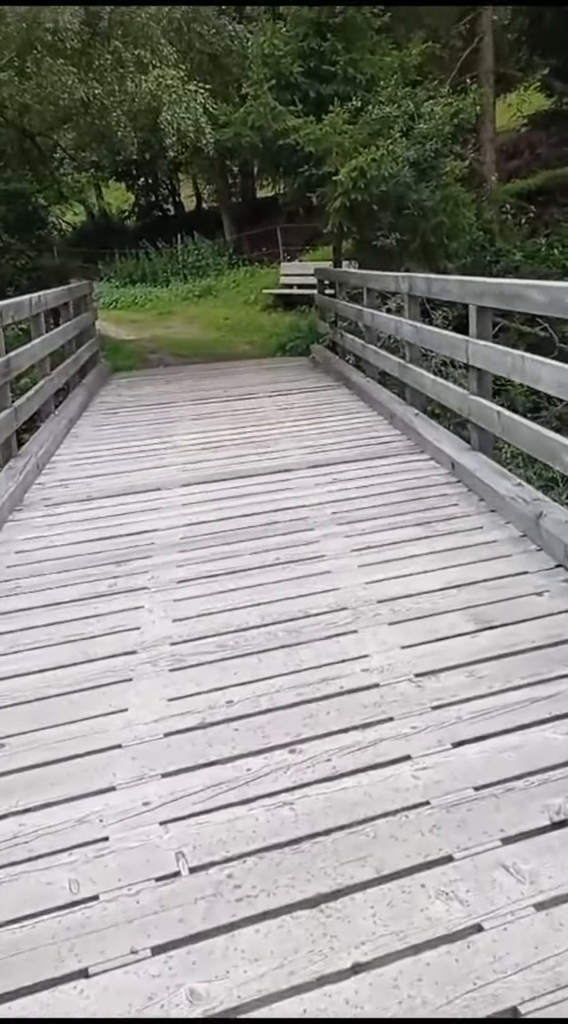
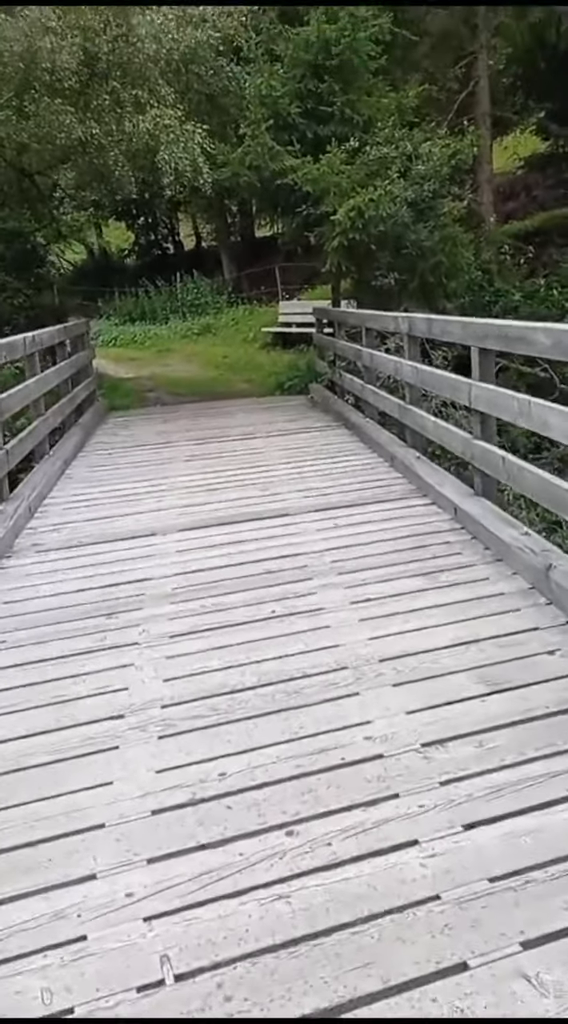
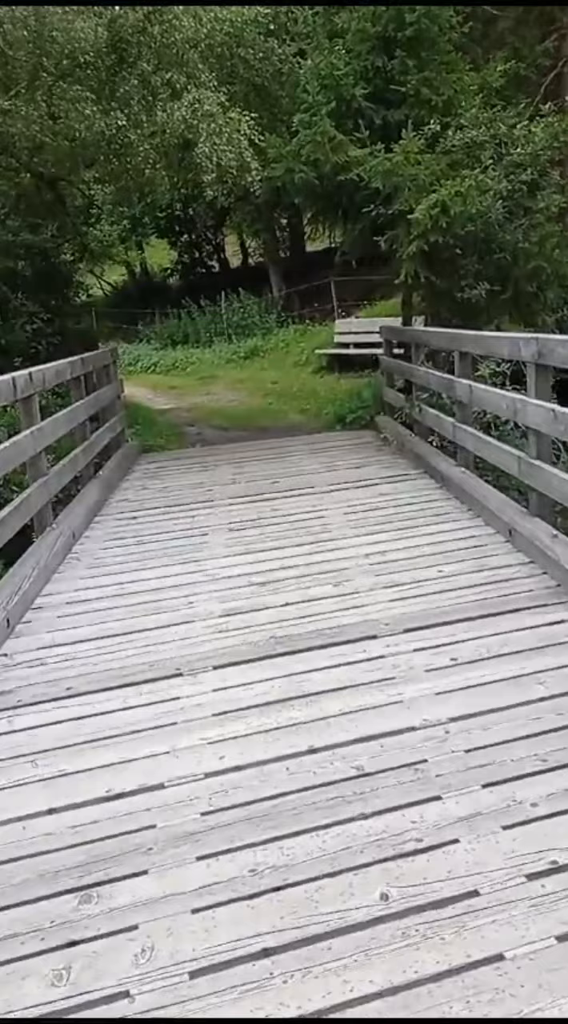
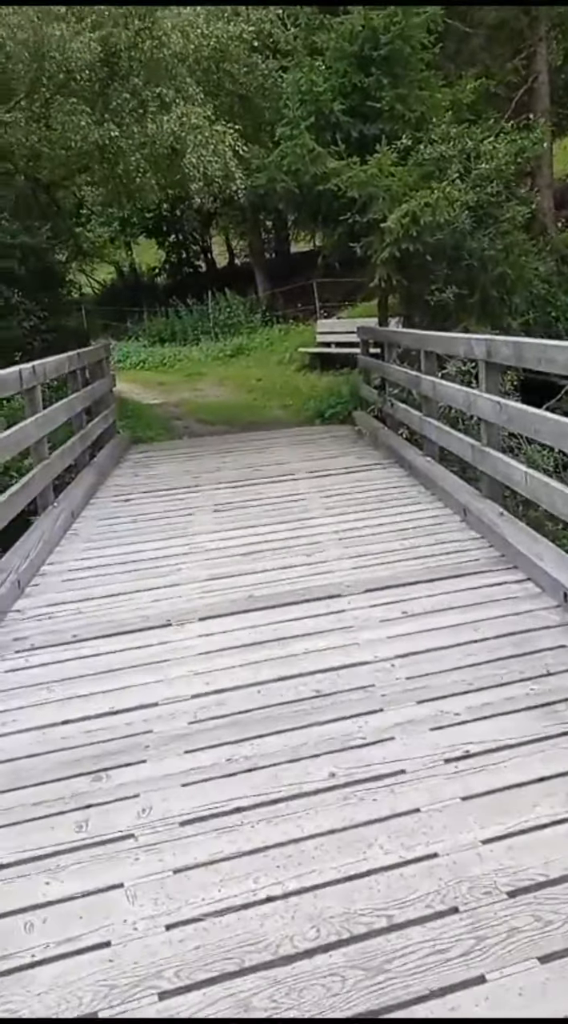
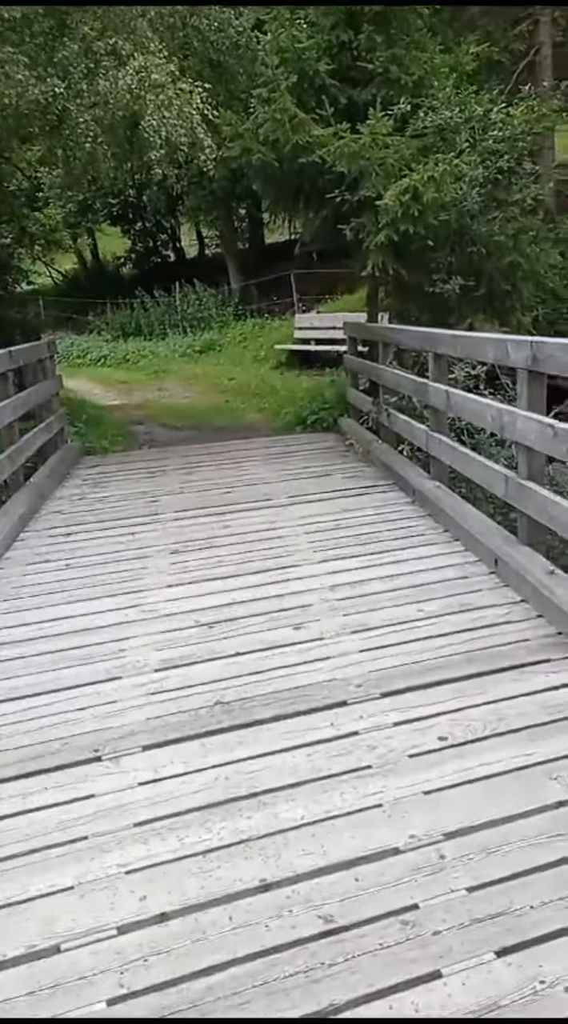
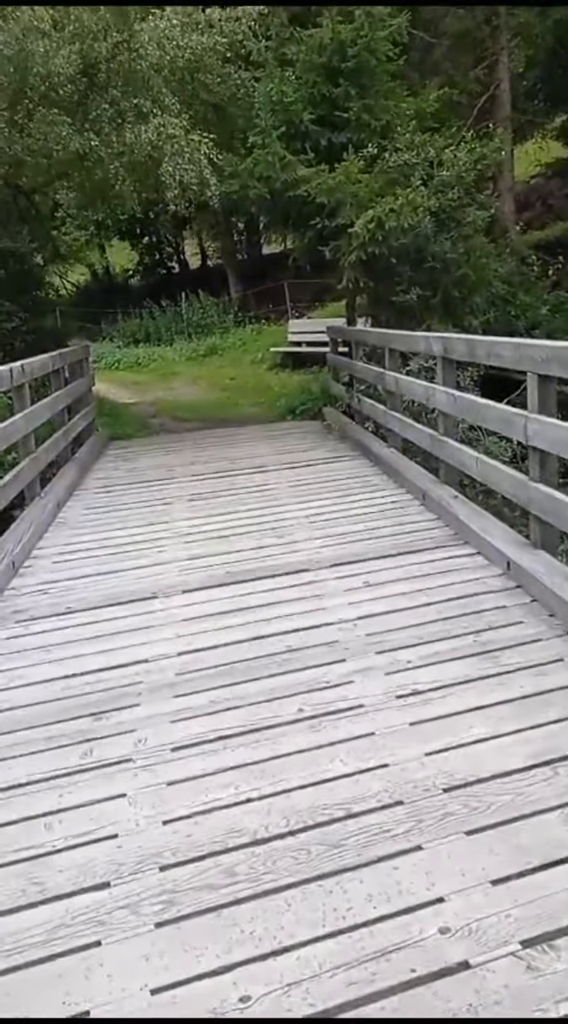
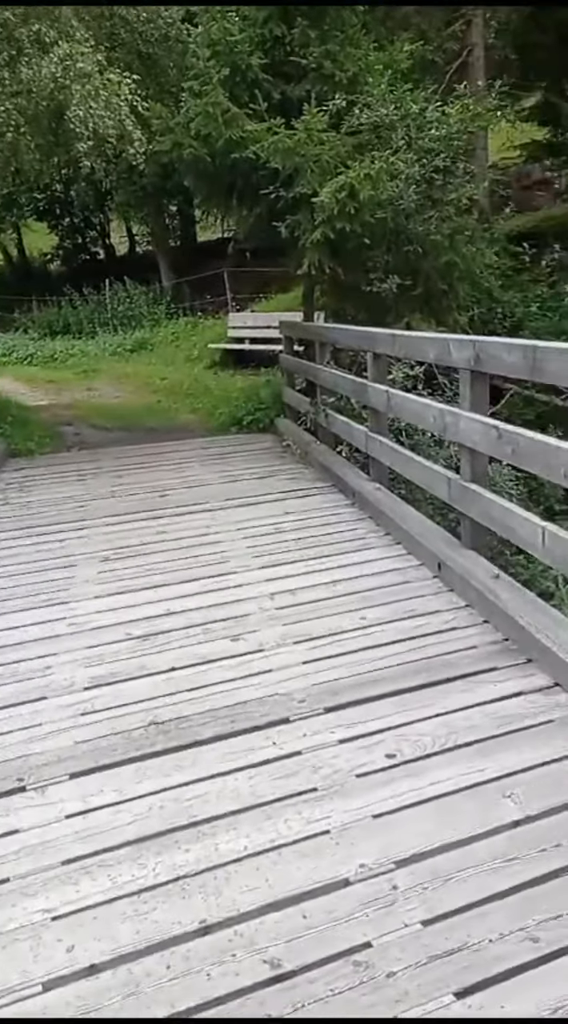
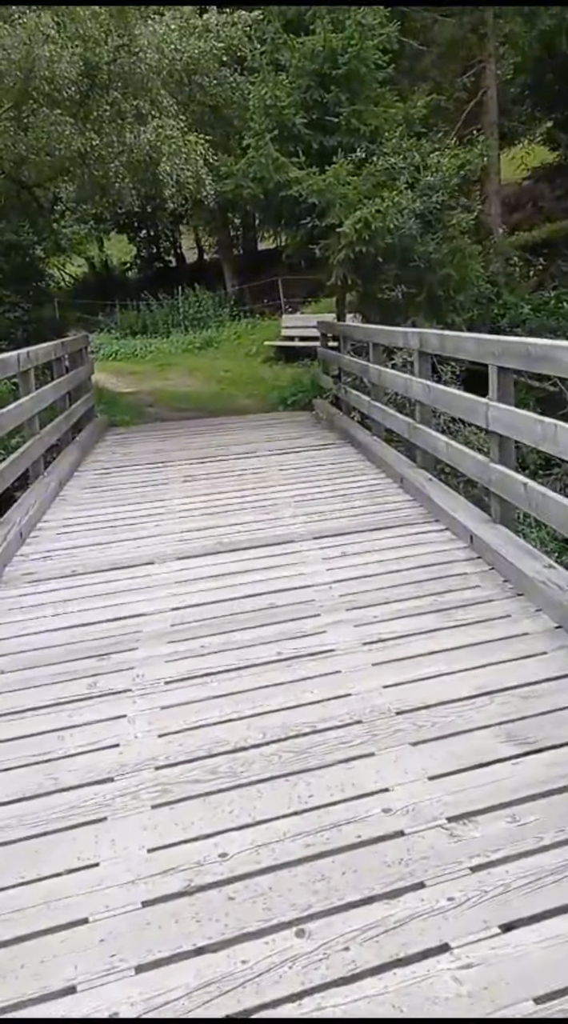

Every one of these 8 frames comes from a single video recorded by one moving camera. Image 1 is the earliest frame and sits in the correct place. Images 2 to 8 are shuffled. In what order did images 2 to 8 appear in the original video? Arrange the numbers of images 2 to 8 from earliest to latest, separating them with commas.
2, 8, 6, 4, 3, 5, 7
